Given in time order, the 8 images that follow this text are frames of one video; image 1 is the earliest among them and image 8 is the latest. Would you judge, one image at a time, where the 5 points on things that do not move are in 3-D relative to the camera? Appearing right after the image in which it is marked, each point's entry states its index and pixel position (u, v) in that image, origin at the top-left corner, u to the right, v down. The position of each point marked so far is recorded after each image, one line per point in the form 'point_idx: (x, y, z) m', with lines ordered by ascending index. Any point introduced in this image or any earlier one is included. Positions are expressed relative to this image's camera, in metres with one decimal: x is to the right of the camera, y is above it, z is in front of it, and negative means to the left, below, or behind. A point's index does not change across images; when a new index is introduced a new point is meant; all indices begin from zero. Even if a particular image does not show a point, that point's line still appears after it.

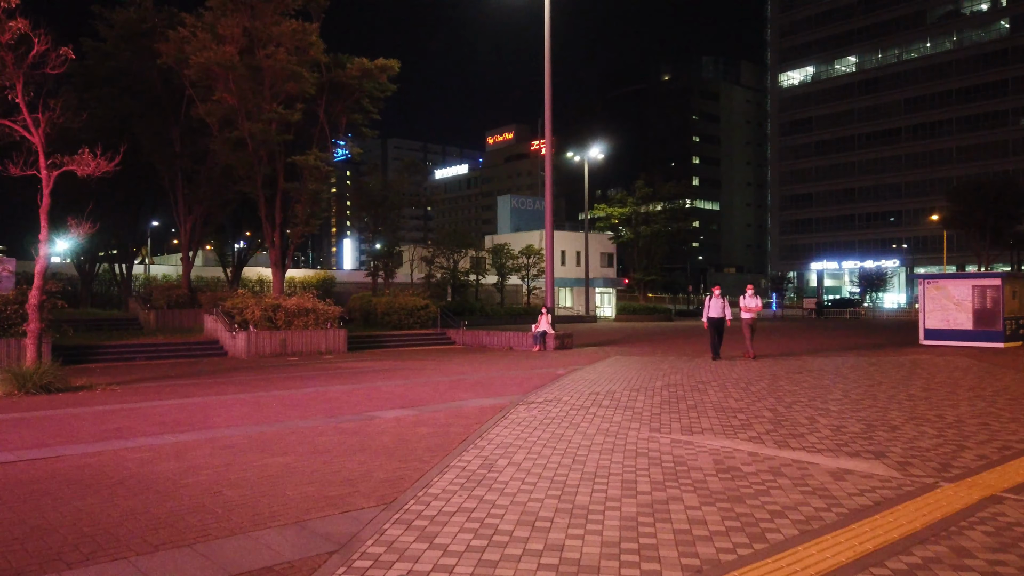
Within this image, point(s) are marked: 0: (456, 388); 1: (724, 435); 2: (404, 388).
0: (-0.9, -1.7, +12.1) m
1: (+2.2, -1.6, +7.9) m
2: (-1.8, -1.7, +12.3) m
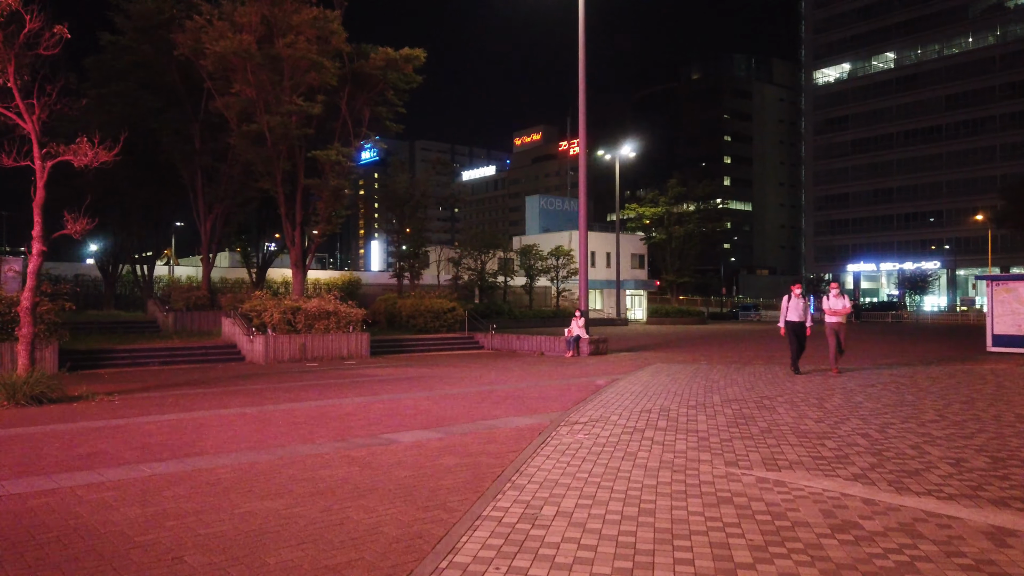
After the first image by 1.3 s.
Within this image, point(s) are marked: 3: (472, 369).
0: (-0.4, -1.7, +10.7) m
1: (+2.6, -1.6, +6.4) m
2: (-1.2, -1.7, +11.0) m
3: (-1.0, -2.0, +18.8) m
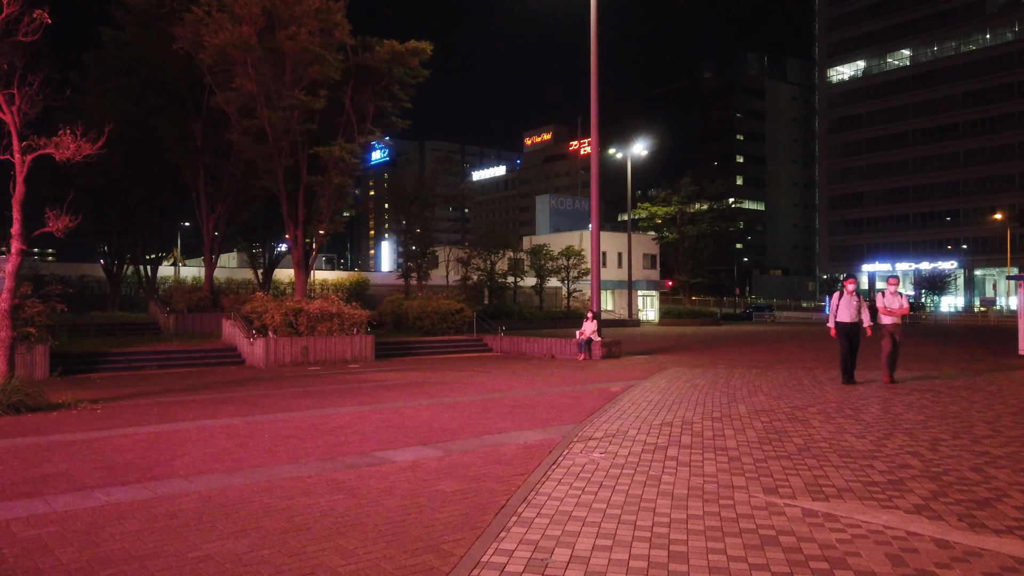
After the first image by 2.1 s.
0: (-0.3, -1.7, +9.9) m
1: (+2.7, -1.6, +5.5) m
2: (-1.1, -1.7, +10.1) m
3: (-0.8, -2.0, +18.0) m
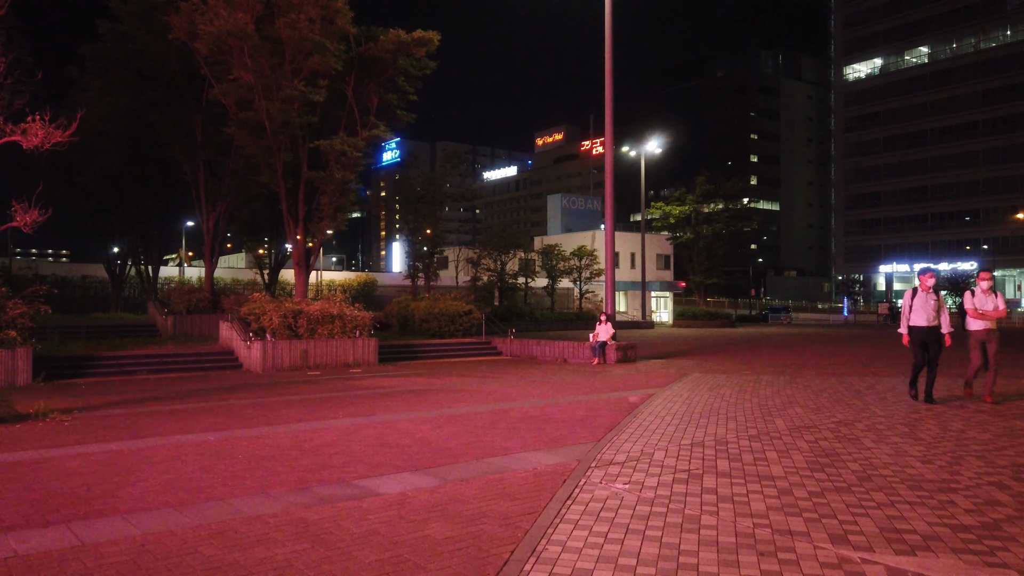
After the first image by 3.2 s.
0: (-0.2, -1.7, +8.8) m
1: (+2.7, -1.6, +4.4) m
2: (-1.0, -1.7, +9.1) m
3: (-0.6, -2.1, +16.9) m
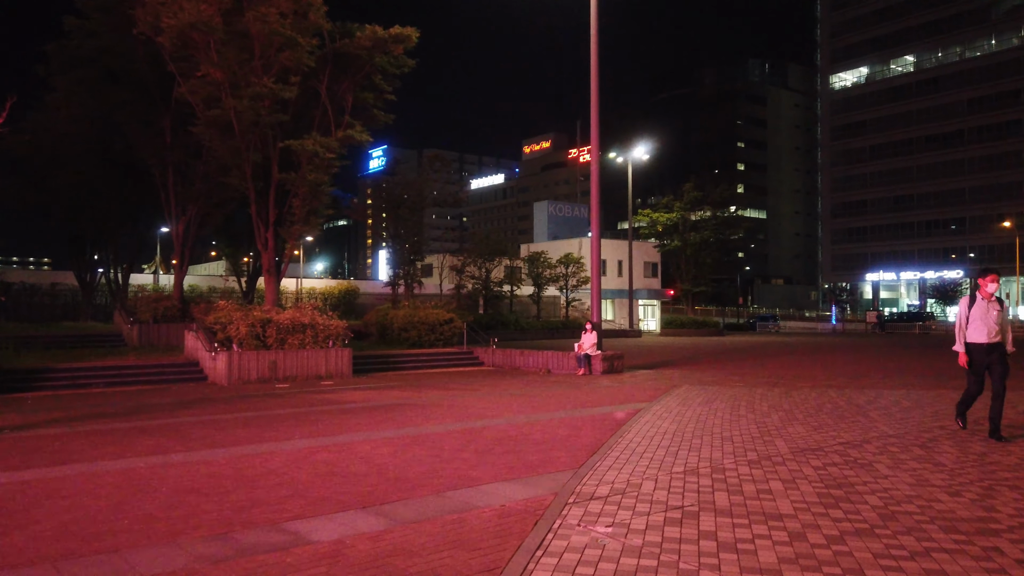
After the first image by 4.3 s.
0: (-0.5, -1.8, +7.8) m
1: (+2.5, -1.6, +3.4) m
2: (-1.3, -1.8, +8.1) m
3: (-1.0, -2.2, +15.9) m
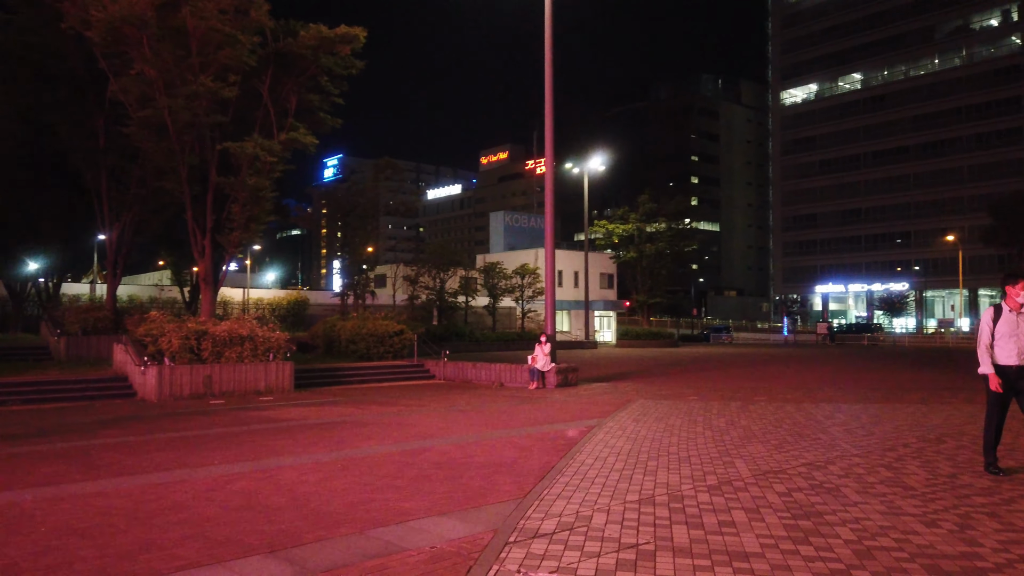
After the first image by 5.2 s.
0: (-1.1, -1.9, +7.0) m
1: (+2.1, -1.6, +2.9) m
2: (-1.9, -1.9, +7.3) m
3: (-2.0, -2.4, +15.1) m
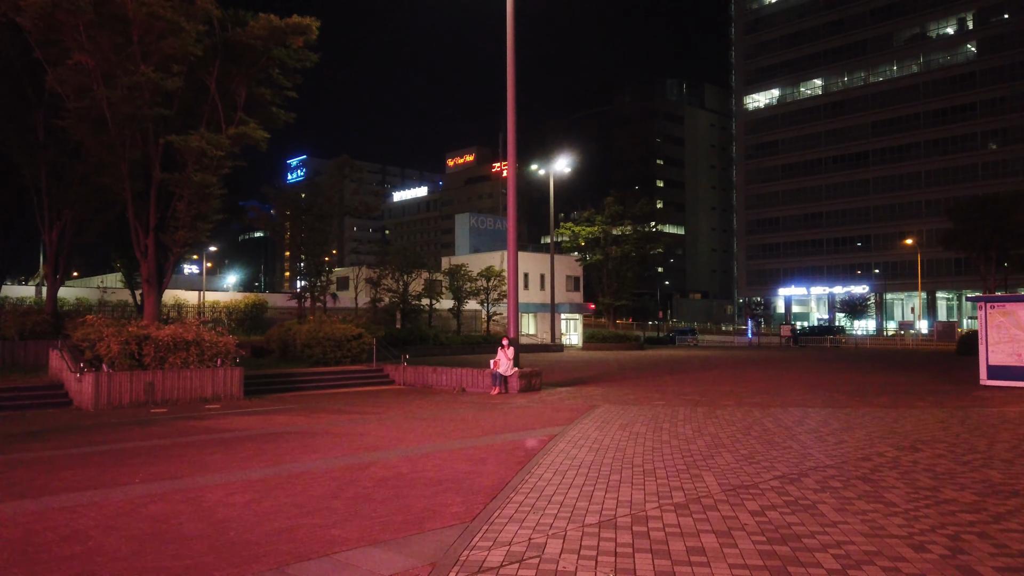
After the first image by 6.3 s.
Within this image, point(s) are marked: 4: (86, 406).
0: (-1.5, -1.9, +6.3) m
1: (+1.9, -1.6, +2.3) m
2: (-2.3, -1.9, +6.5) m
3: (-2.8, -2.5, +14.4) m
4: (-9.1, -2.5, +15.9) m
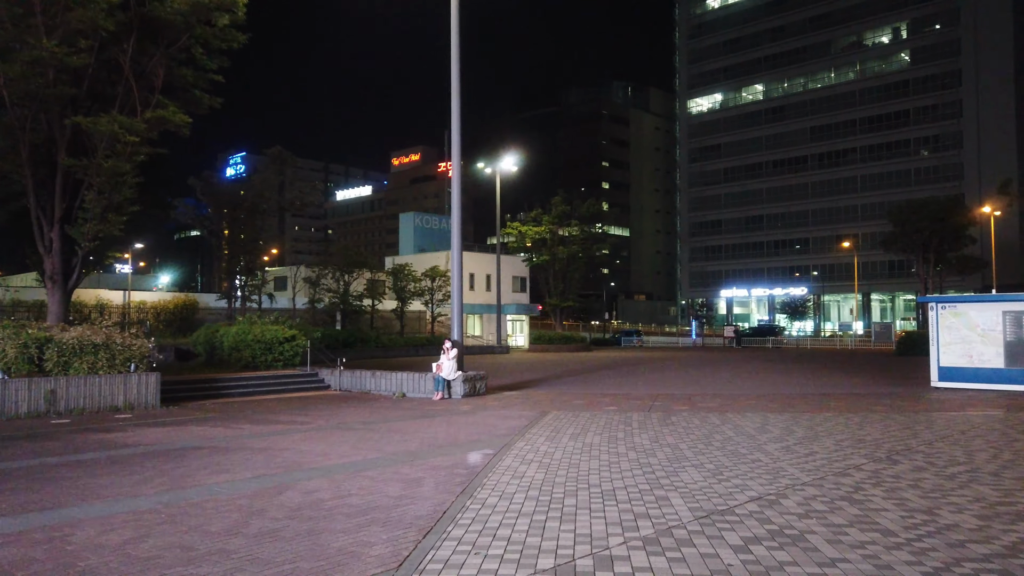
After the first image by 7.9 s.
0: (-1.9, -1.8, +5.2) m
1: (+1.7, -1.6, +1.4) m
2: (-2.8, -1.8, +5.3) m
3: (-3.9, -2.4, +13.1) m
4: (-10.2, -2.5, +14.2) m
